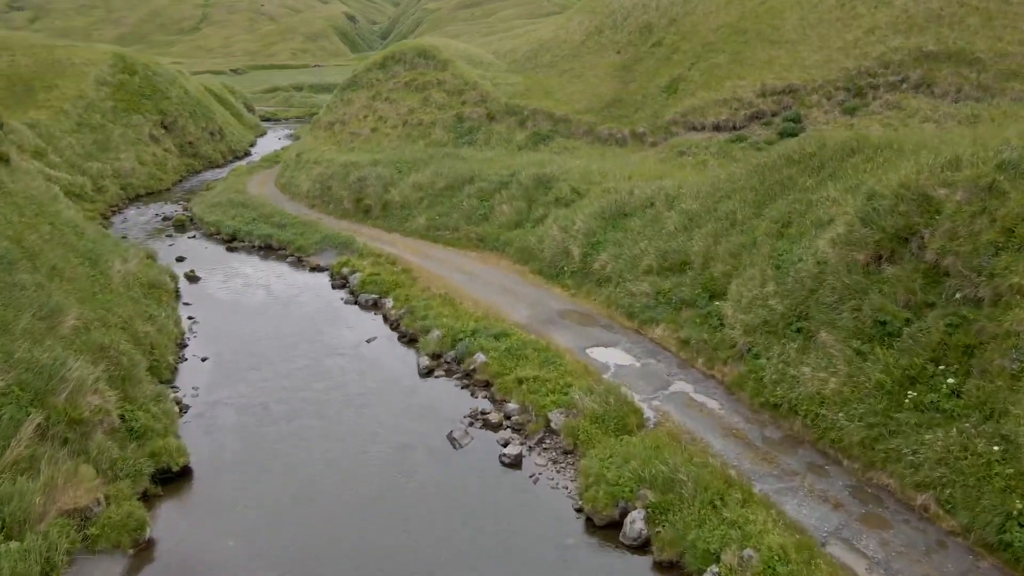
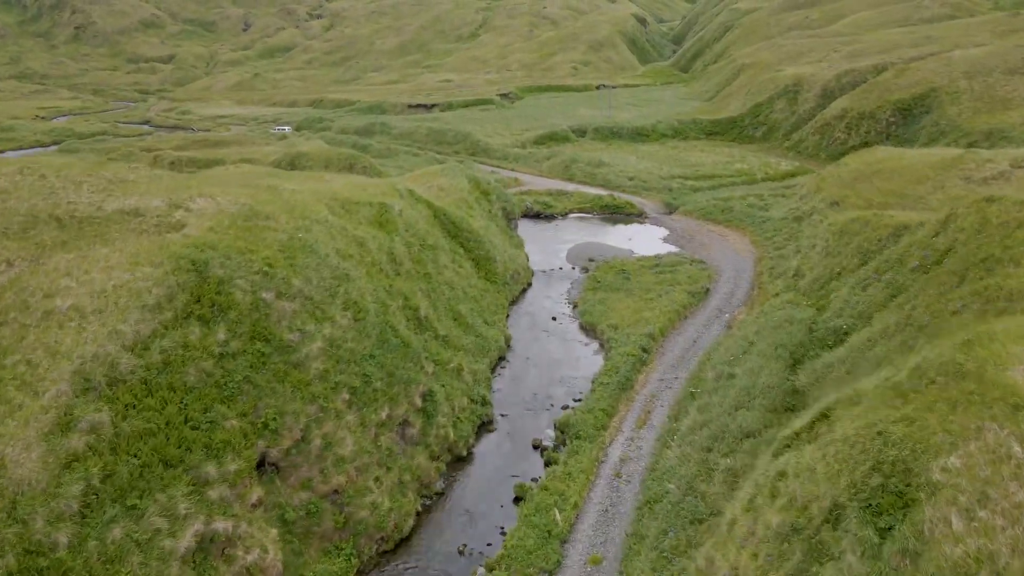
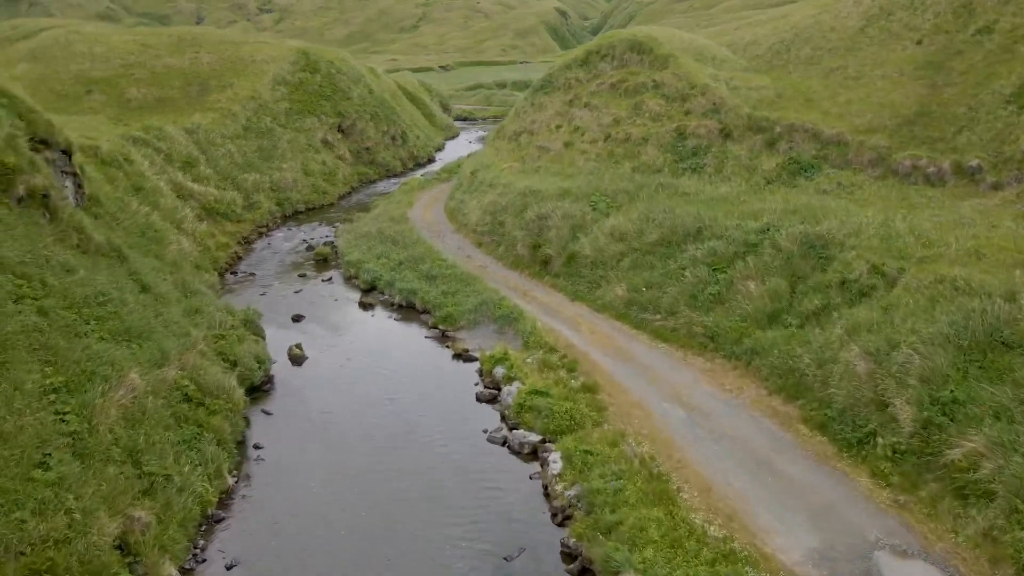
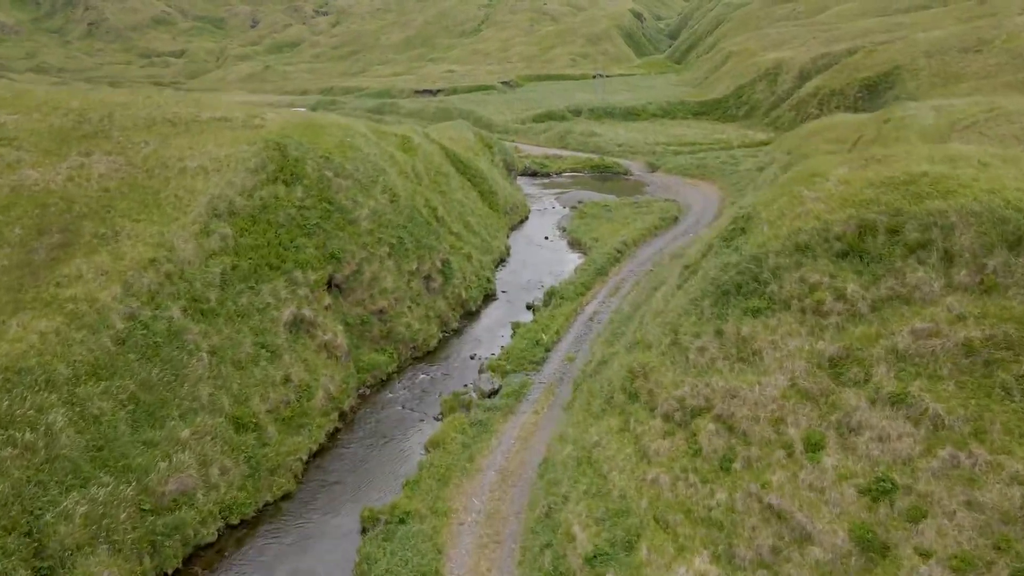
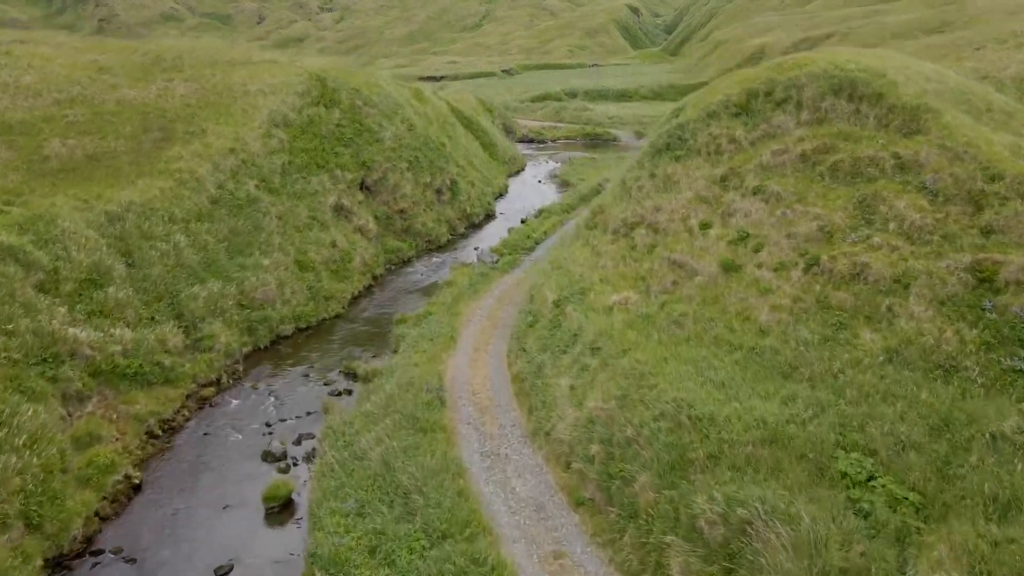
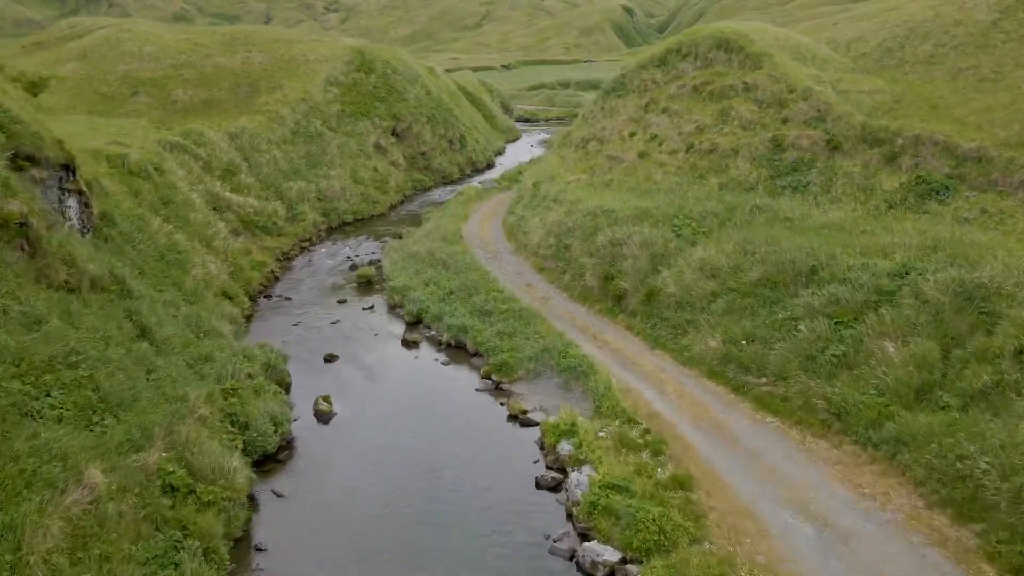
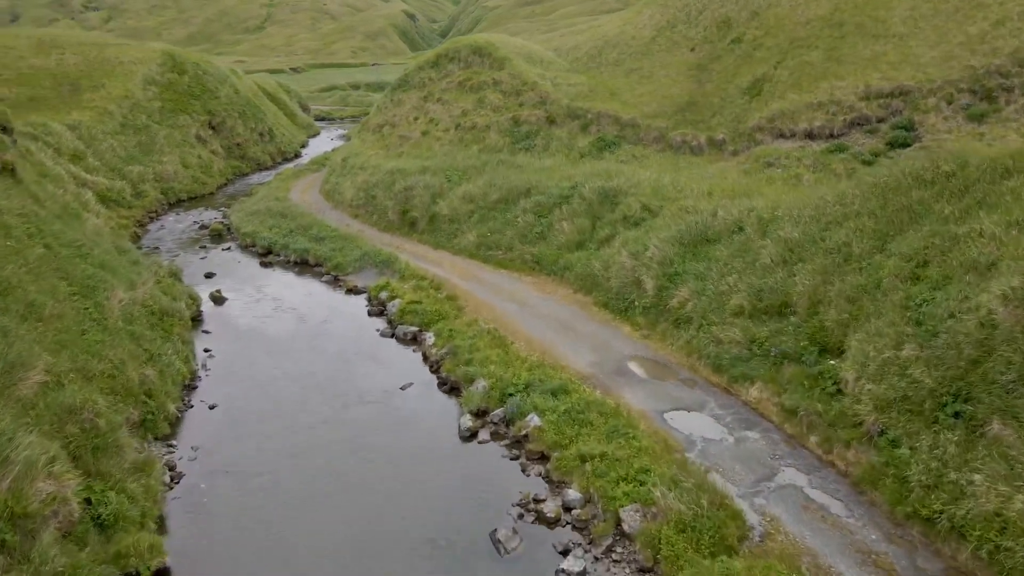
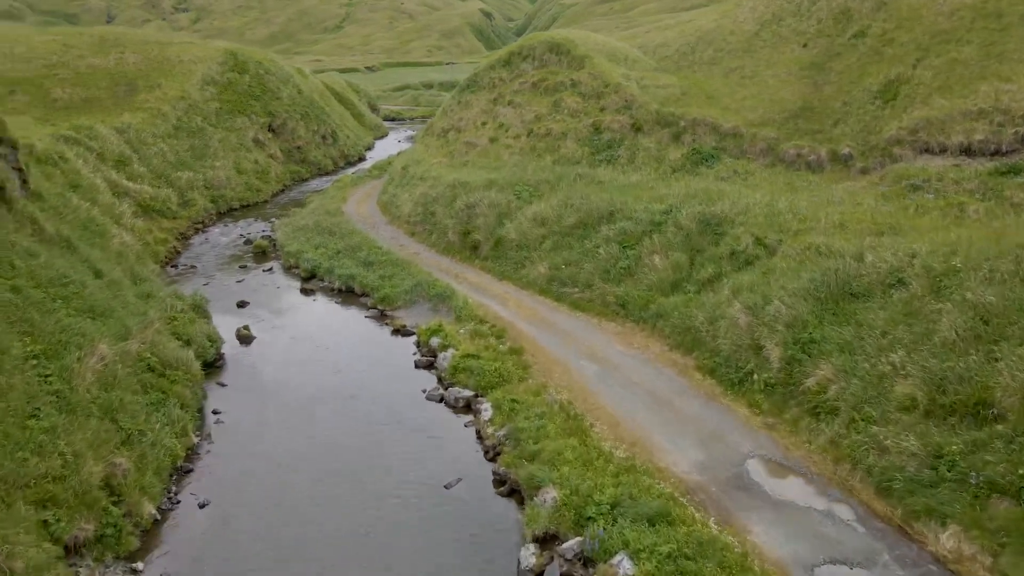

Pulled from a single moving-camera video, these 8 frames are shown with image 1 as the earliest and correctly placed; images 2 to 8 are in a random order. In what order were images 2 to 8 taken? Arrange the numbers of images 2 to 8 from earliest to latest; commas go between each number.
7, 8, 3, 6, 5, 4, 2
